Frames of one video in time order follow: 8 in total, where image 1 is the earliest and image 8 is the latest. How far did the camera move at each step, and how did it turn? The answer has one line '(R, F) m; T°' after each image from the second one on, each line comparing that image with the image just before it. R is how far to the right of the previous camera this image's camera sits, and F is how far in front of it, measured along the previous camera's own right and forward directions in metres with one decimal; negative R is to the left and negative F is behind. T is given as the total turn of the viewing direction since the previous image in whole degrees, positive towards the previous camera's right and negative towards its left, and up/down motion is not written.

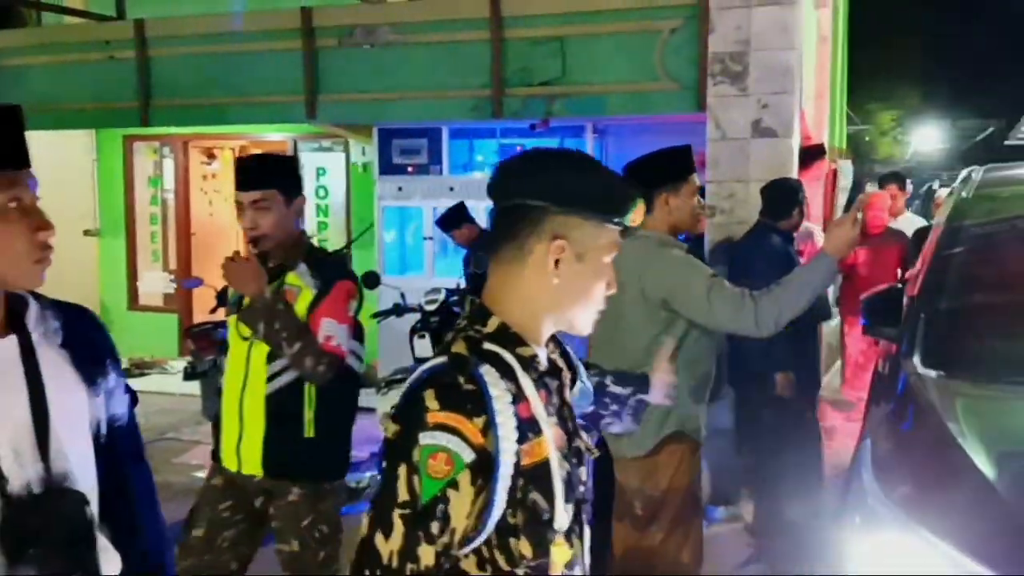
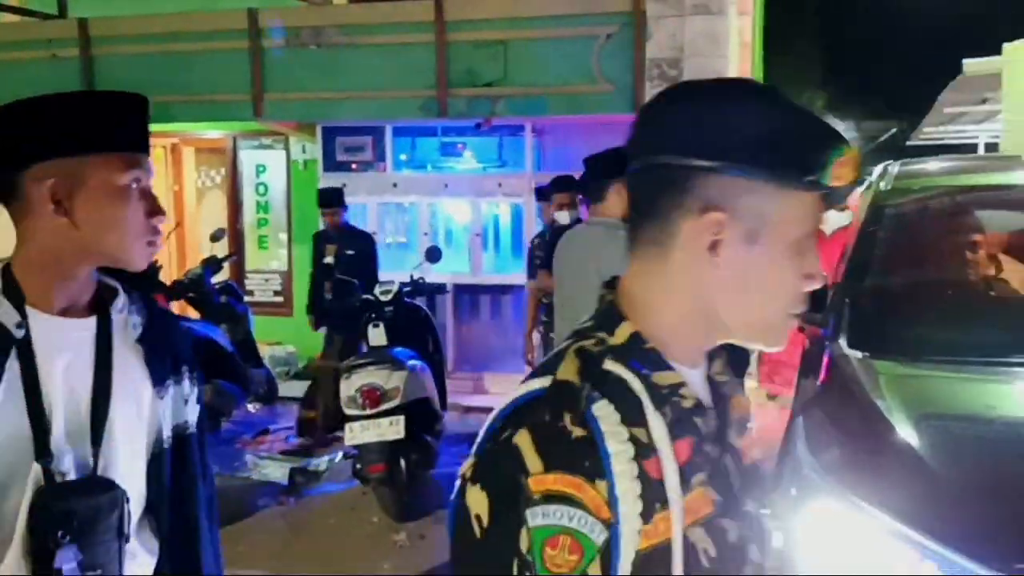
(+0.1, -0.2) m; +2°
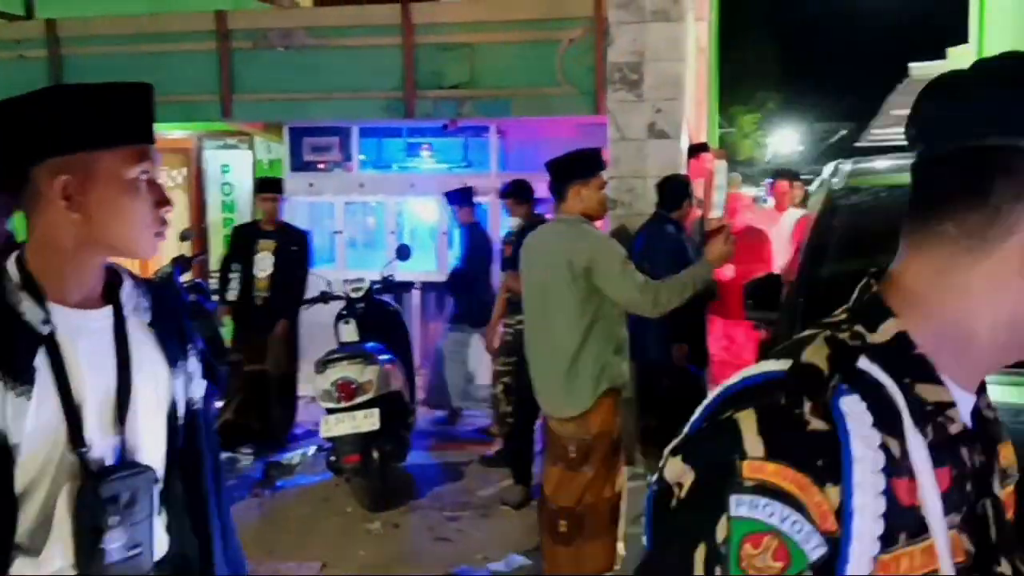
(-0.1, -0.2) m; +2°
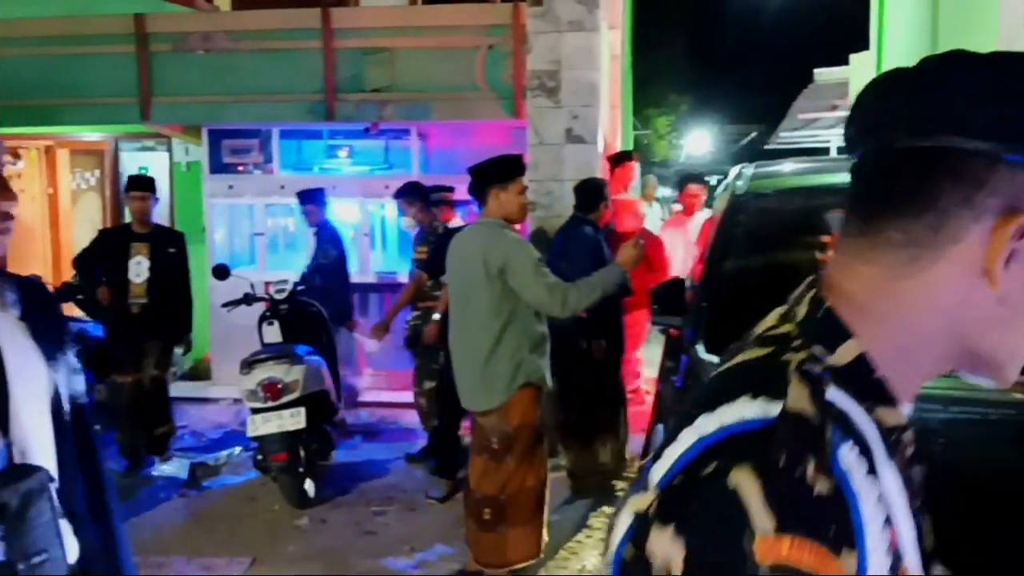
(0.0, -0.2) m; +5°
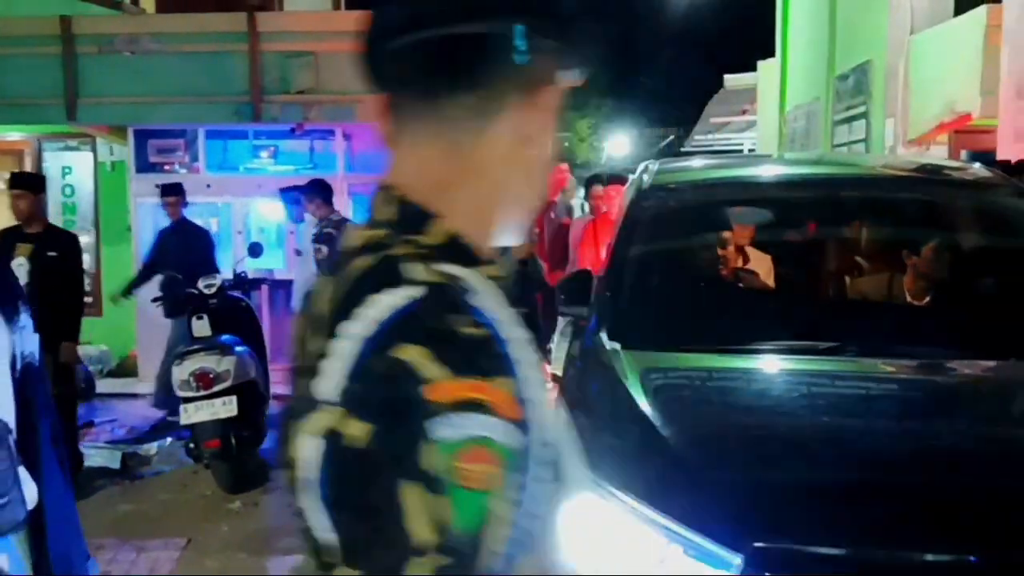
(0.0, -0.3) m; +4°
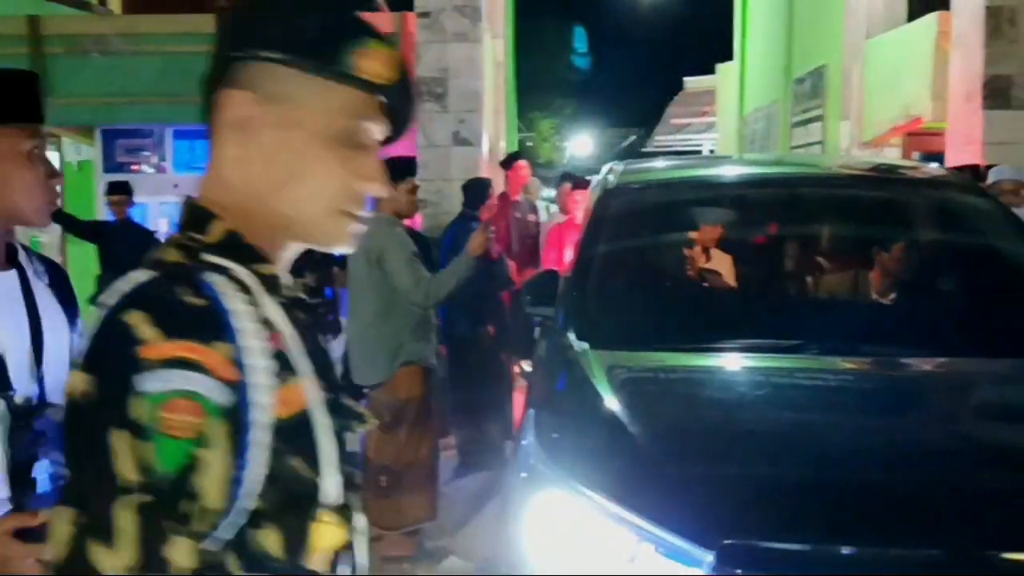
(0.0, -0.2) m; +2°
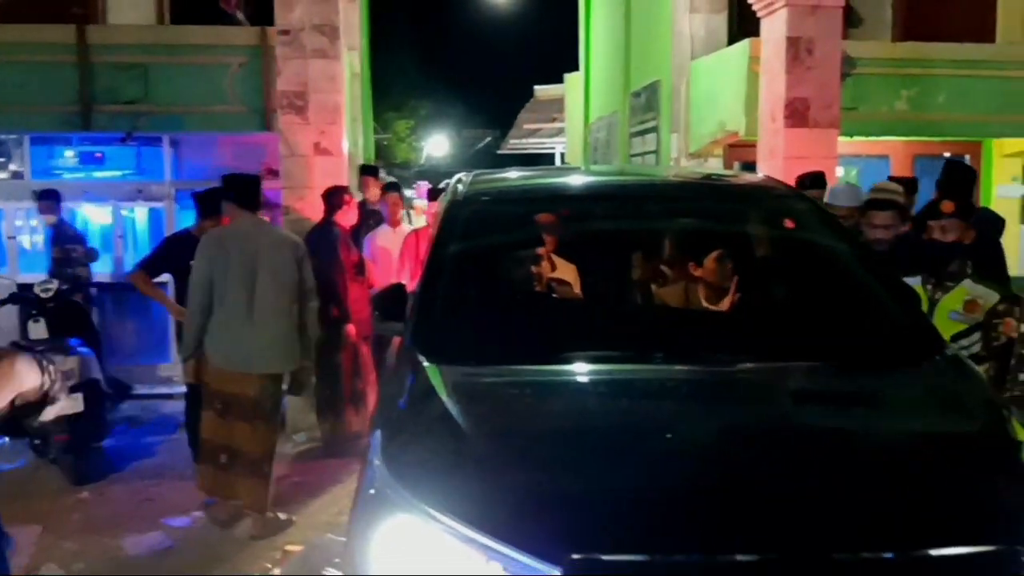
(0.0, -0.6) m; +8°
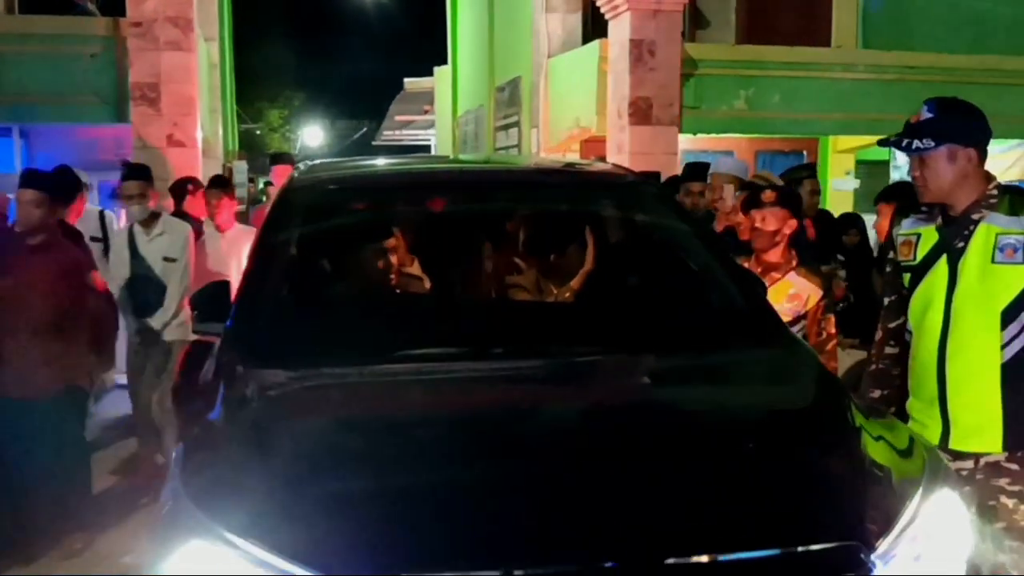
(+0.2, -0.3) m; +7°
